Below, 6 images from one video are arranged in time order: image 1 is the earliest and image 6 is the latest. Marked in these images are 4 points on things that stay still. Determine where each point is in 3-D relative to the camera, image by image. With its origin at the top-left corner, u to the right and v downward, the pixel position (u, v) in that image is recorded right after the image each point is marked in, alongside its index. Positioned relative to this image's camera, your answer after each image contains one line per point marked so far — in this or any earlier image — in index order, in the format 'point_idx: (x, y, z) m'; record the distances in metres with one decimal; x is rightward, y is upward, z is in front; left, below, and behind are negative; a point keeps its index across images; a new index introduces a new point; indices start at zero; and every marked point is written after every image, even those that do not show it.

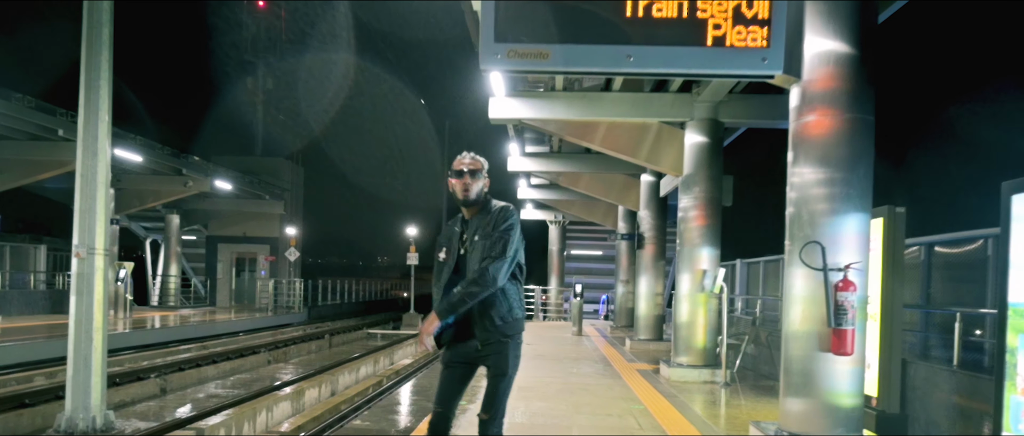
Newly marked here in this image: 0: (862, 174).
0: (+3.1, +0.4, +6.2) m
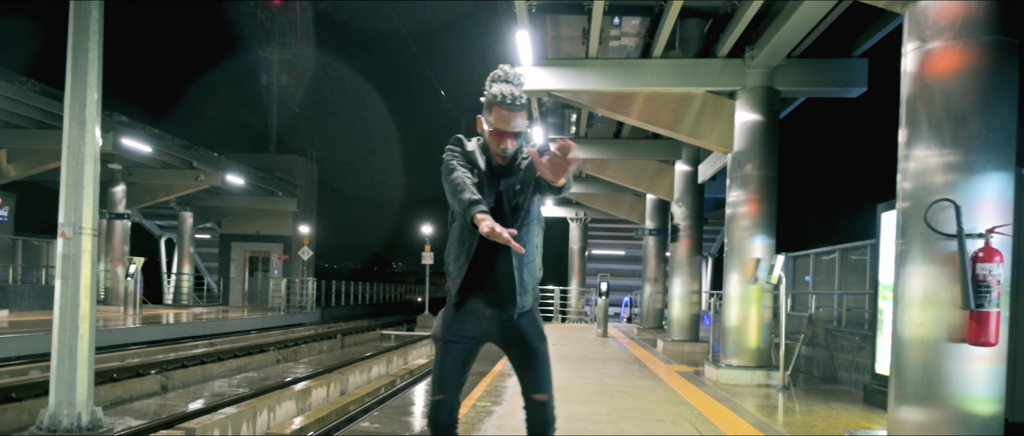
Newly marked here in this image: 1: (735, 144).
0: (+3.4, +0.7, +4.9) m
1: (+3.4, +1.1, +10.6) m
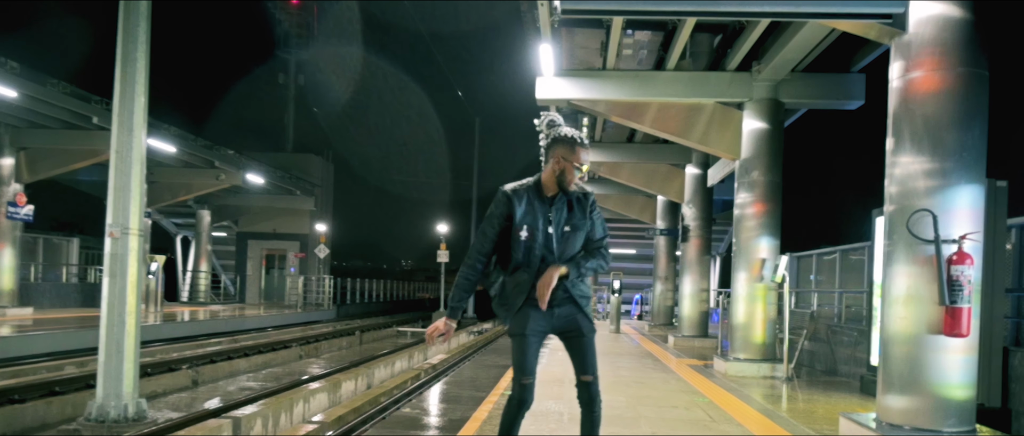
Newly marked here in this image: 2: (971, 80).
0: (+3.7, +0.7, +5.6) m
1: (+3.7, +1.1, +11.3) m
2: (+3.6, +1.1, +5.6) m
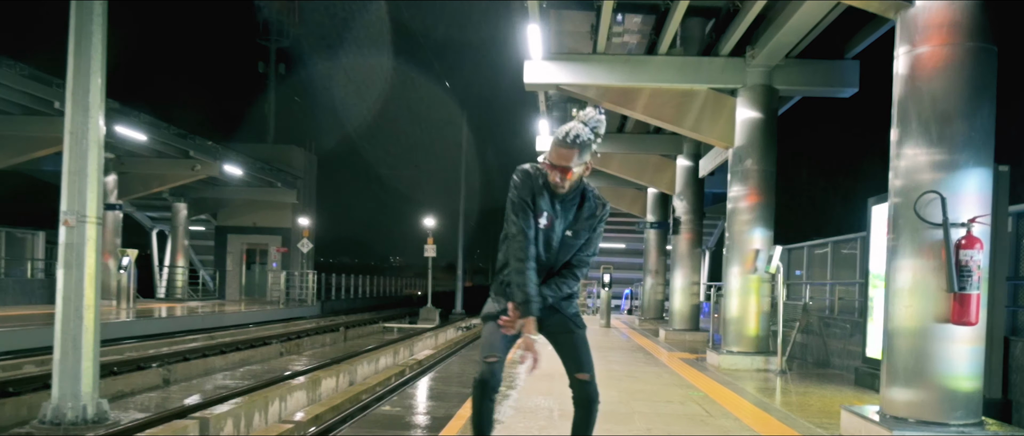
0: (+3.6, +0.8, +5.4) m
1: (+3.5, +1.2, +11.1) m
2: (+3.5, +1.2, +5.3) m
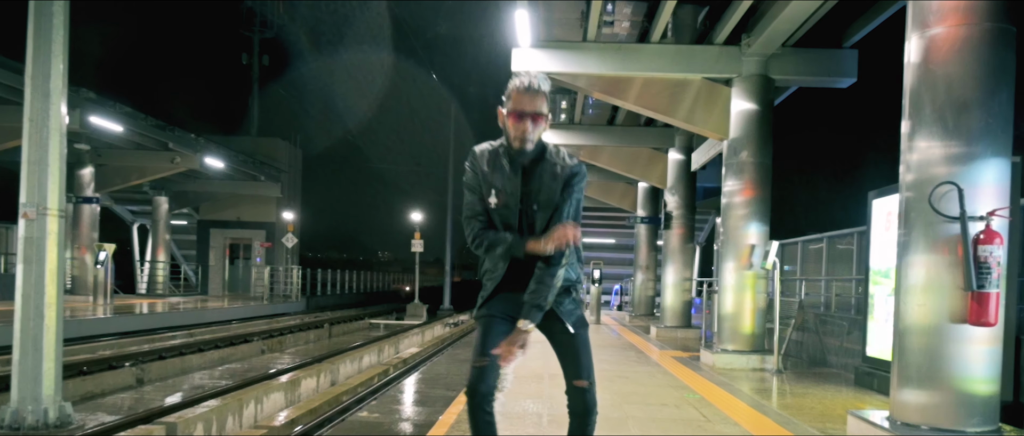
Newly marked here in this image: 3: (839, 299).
0: (+3.5, +0.8, +5.0) m
1: (+3.3, +1.3, +10.7) m
2: (+3.4, +1.3, +5.0) m
3: (+4.9, -1.2, +10.6) m
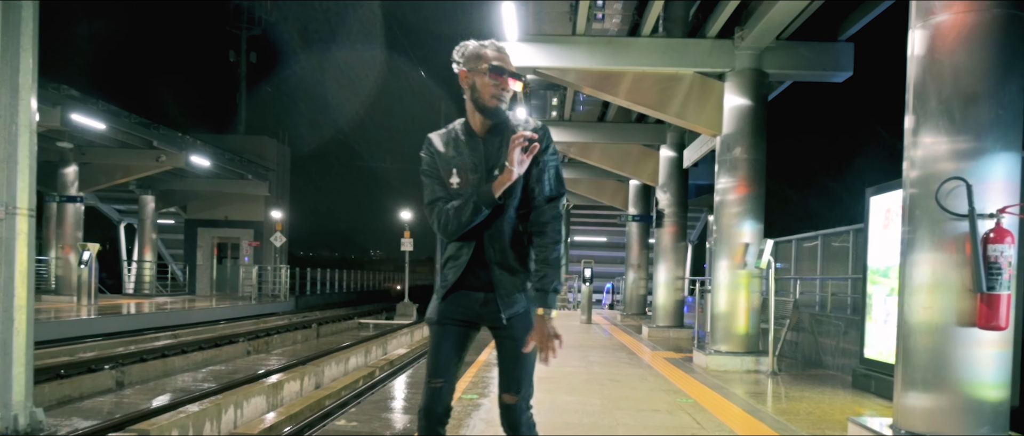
0: (+3.4, +0.9, +4.7) m
1: (+3.1, +1.4, +10.4) m
2: (+3.3, +1.3, +4.7) m
3: (+4.7, -1.2, +10.4) m
